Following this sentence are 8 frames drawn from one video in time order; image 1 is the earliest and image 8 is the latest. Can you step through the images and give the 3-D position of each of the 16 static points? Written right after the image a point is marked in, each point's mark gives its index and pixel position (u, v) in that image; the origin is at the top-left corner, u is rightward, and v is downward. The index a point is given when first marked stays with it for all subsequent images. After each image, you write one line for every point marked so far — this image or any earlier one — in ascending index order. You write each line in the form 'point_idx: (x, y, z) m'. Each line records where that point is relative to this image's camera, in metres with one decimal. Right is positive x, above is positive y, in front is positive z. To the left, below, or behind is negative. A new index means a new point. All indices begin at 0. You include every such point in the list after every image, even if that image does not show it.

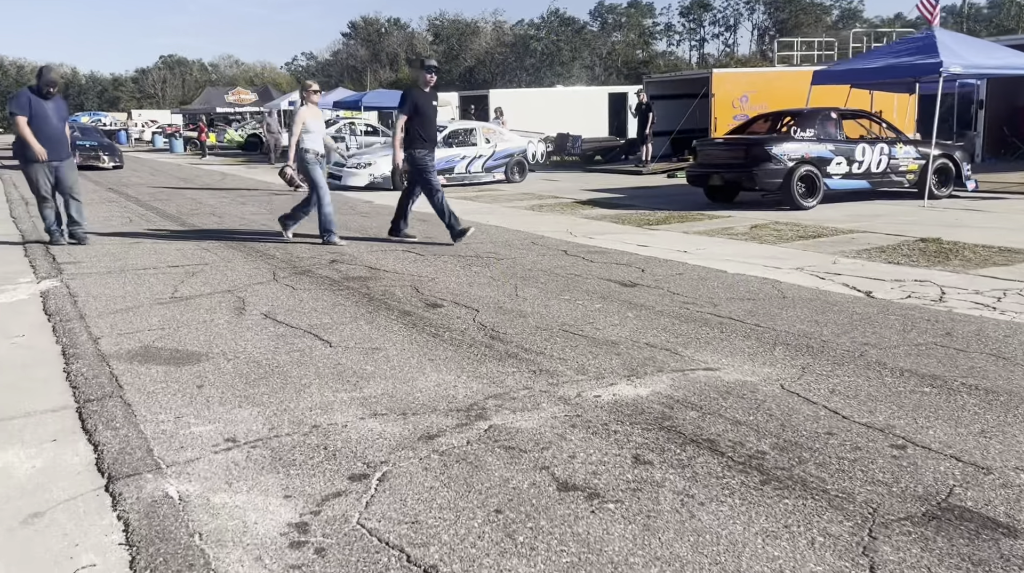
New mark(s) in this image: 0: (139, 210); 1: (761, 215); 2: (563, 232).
0: (-5.9, +1.2, +16.1) m
1: (+3.4, +0.9, +13.9) m
2: (+0.7, +0.7, +12.9) m
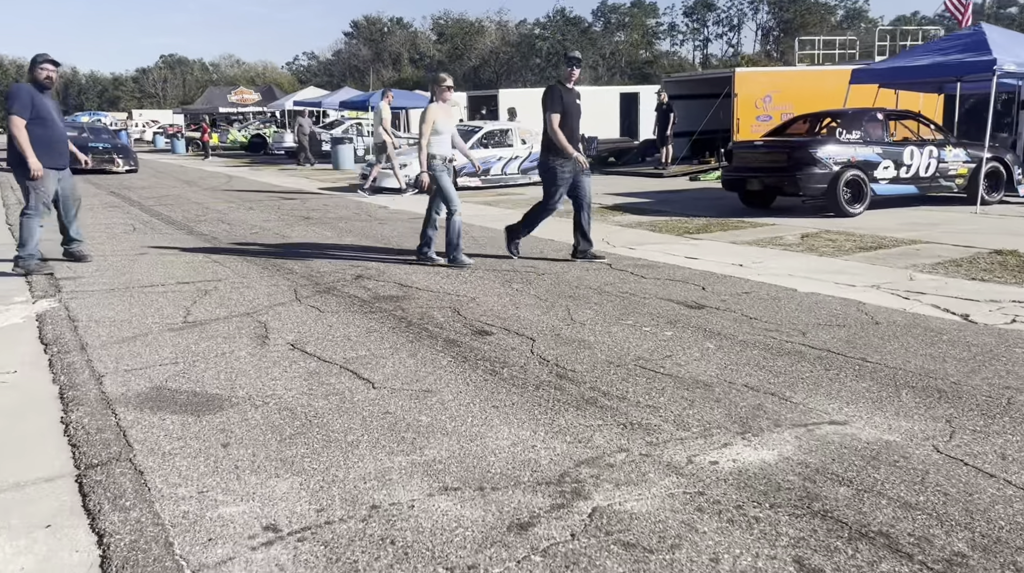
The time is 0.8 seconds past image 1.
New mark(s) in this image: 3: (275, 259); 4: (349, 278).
0: (-5.5, +1.0, +15.3) m
1: (+3.8, +0.8, +13.0) m
2: (+1.1, +0.5, +12.0) m
3: (-2.3, +0.2, +10.0) m
4: (-1.4, +0.1, +8.9) m
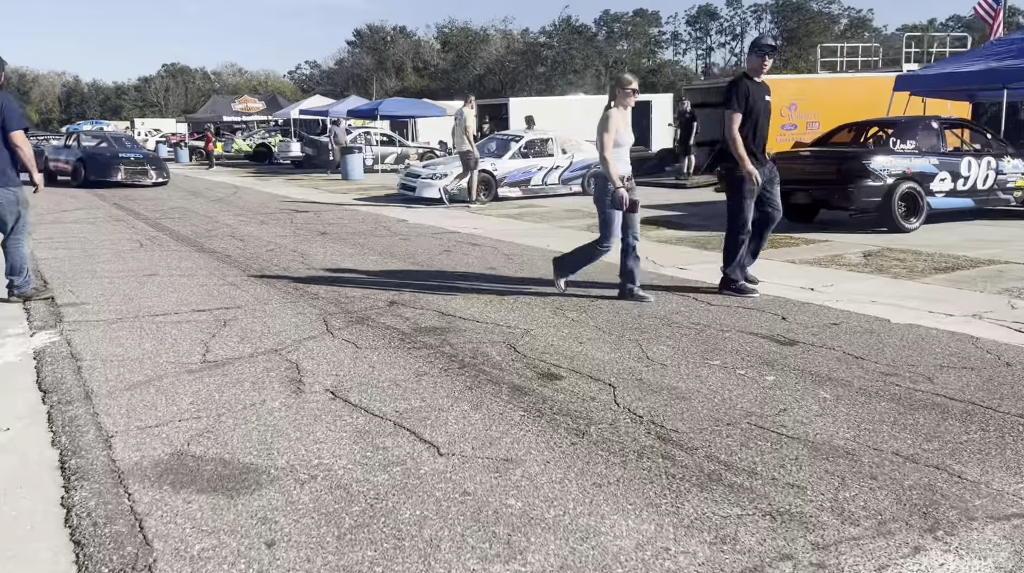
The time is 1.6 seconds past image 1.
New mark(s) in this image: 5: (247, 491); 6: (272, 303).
0: (-5.1, +0.8, +14.4) m
1: (+4.2, +0.5, +12.1) m
2: (+1.5, +0.3, +11.1) m
3: (-1.9, 0.0, +9.1) m
4: (-1.0, -0.2, +8.0) m
5: (-1.0, -0.8, +3.9) m
6: (-1.9, -0.1, +8.2) m
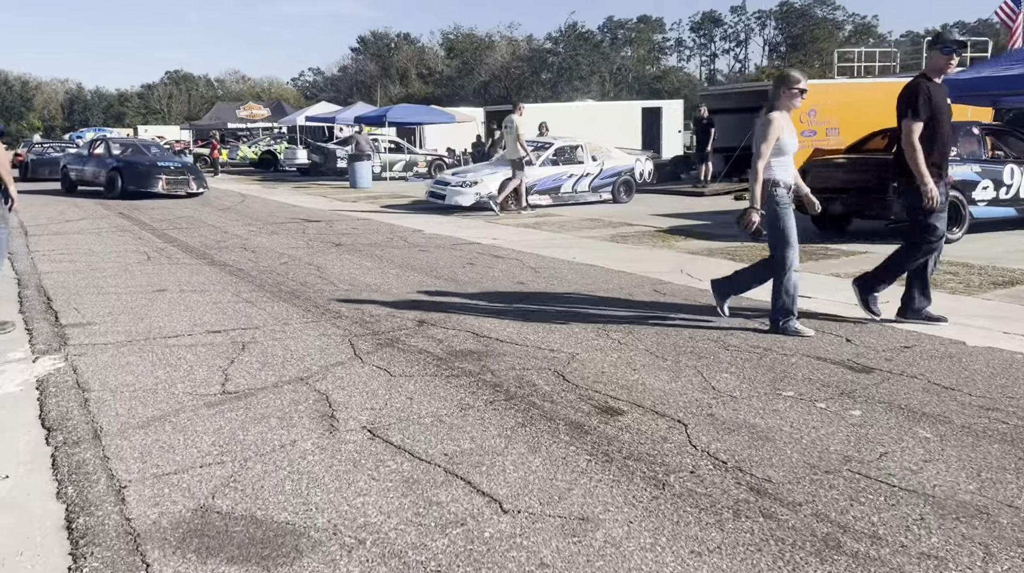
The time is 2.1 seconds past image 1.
0: (-4.8, +0.6, +13.8) m
1: (+4.5, +0.4, +11.5) m
2: (+1.8, +0.1, +10.5) m
3: (-1.6, -0.1, +8.5) m
4: (-0.7, -0.3, +7.5) m
5: (-0.7, -0.9, +3.3) m
6: (-1.6, -0.3, +7.7) m
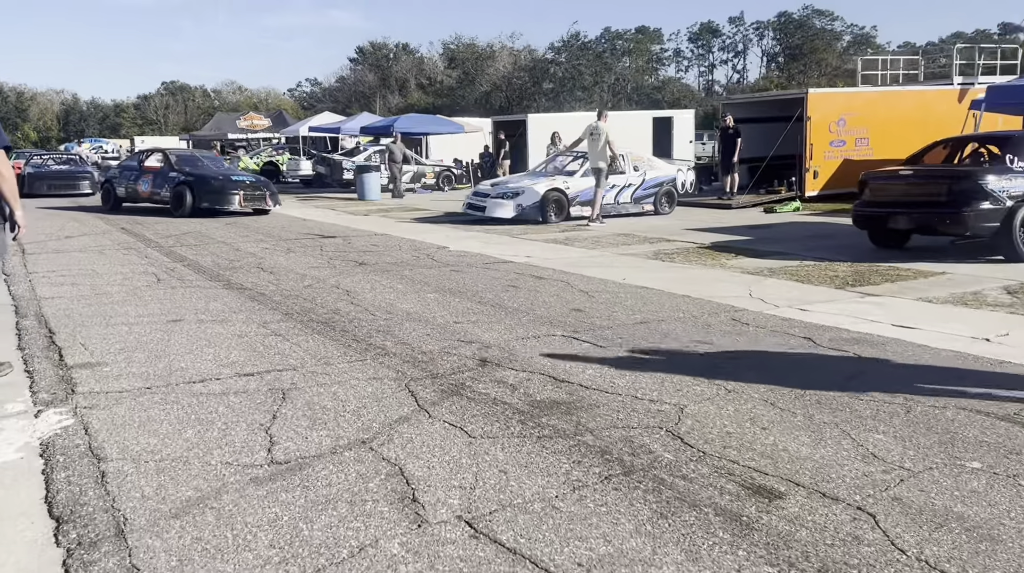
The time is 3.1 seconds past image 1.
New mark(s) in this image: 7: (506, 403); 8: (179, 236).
0: (-4.3, +0.3, +12.8) m
1: (+4.9, +0.1, +10.5) m
2: (+2.2, -0.1, +9.5) m
3: (-1.1, -0.4, +7.5) m
4: (-0.2, -0.5, +6.4) m
5: (-0.2, -1.1, +2.3) m
6: (-1.2, -0.5, +6.6) m
7: (0.0, -0.6, +5.6) m
8: (-5.2, +0.8, +16.2) m
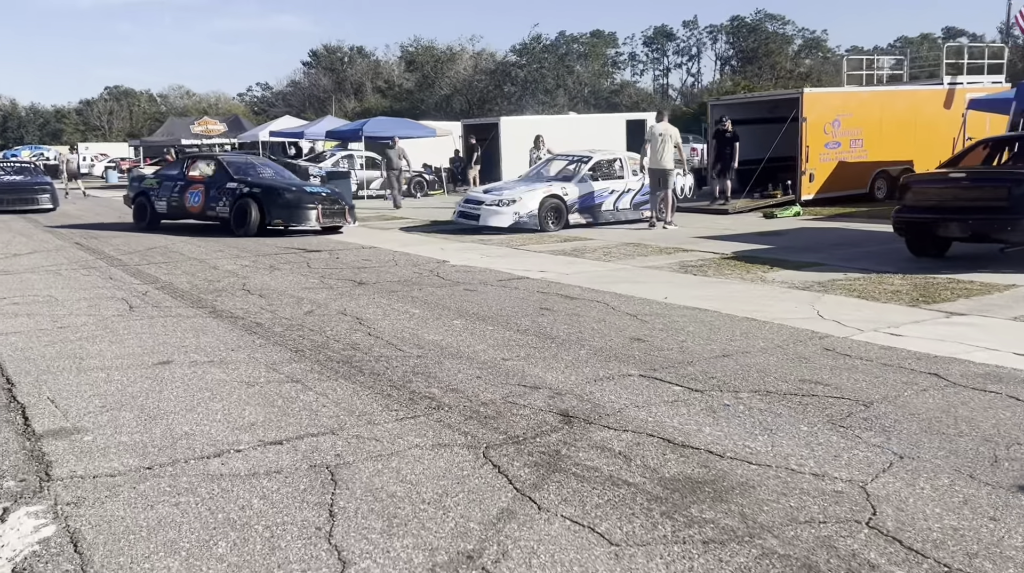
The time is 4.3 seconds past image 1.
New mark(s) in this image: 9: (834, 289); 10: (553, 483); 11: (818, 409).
0: (-4.1, 0.0, +11.3) m
1: (+5.2, 0.0, +9.4) m
2: (+2.6, -0.3, +8.3) m
3: (-0.7, -0.6, +6.1) m
4: (+0.3, -0.7, +5.1) m
5: (+0.5, -1.2, +0.9) m
6: (-0.7, -0.7, +5.3) m
7: (+0.5, -0.8, +4.2) m
8: (-5.2, +0.5, +14.6) m
9: (+3.3, 0.0, +10.4) m
10: (+0.2, -0.8, +4.3) m
11: (+1.6, -0.6, +5.5) m
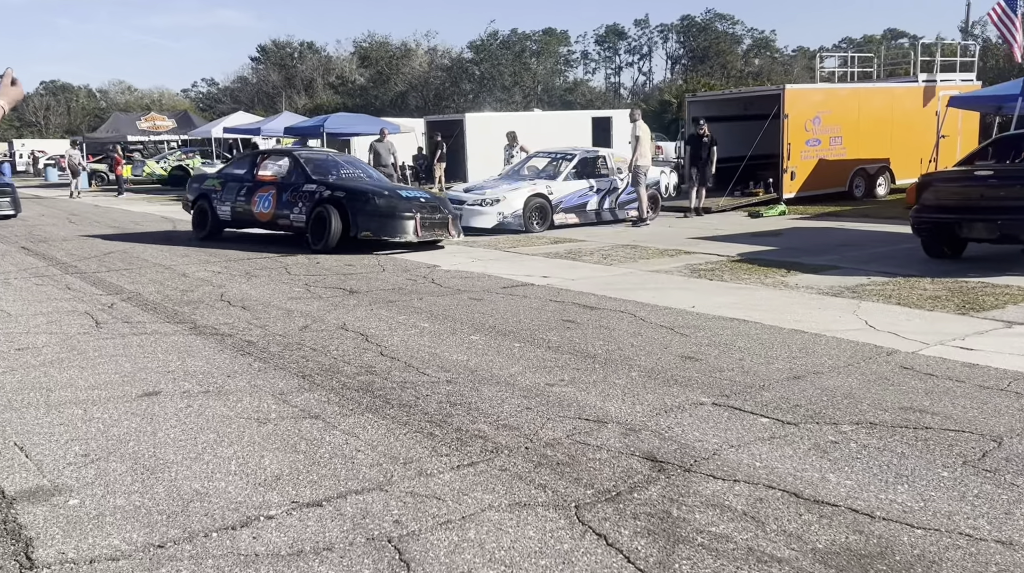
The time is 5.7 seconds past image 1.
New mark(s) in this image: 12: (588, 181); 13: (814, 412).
0: (-4.1, -0.1, +10.2) m
1: (+5.3, -0.1, +8.8) m
2: (+2.8, -0.4, +7.5) m
3: (-0.4, -0.7, +5.2) m
4: (+0.6, -0.8, +4.2) m
5: (+1.0, -1.3, +0.1) m
6: (-0.3, -0.8, +4.3) m
7: (+0.9, -0.9, +3.4) m
8: (-5.3, +0.4, +13.5) m
9: (+3.3, -0.1, +9.6) m
10: (+0.6, -0.9, +3.4) m
11: (+1.9, -0.7, +4.7) m
12: (+1.2, +1.7, +16.4) m
13: (+1.5, -0.6, +5.3) m
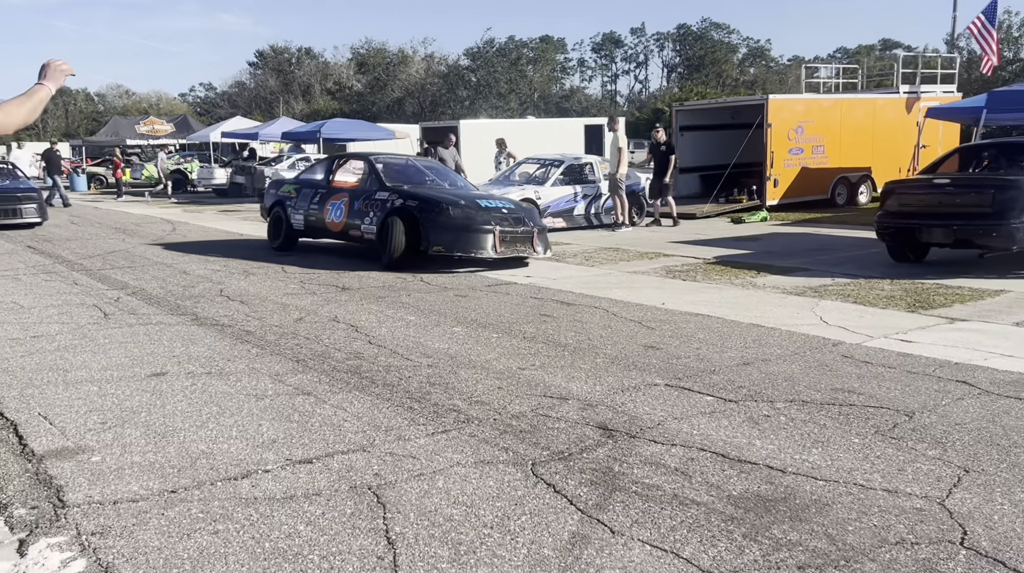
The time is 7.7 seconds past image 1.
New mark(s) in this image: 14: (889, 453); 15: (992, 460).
0: (-4.2, 0.0, +10.8) m
1: (+5.2, -0.1, +9.4) m
2: (+2.6, -0.3, +8.2) m
3: (-0.5, -0.6, +5.8) m
4: (+0.4, -0.7, +4.8) m
5: (+0.9, -1.2, +0.7) m
6: (-0.5, -0.7, +4.9) m
7: (+0.7, -0.8, +4.0) m
8: (-5.5, +0.4, +14.1) m
9: (+3.2, -0.1, +10.3) m
10: (+0.4, -0.8, +4.0) m
11: (+1.8, -0.7, +5.3) m
12: (+1.0, +1.6, +17.0) m
13: (+1.4, -0.6, +5.9) m
14: (+1.7, -0.8, +4.5) m
15: (+2.2, -0.8, +4.4) m
